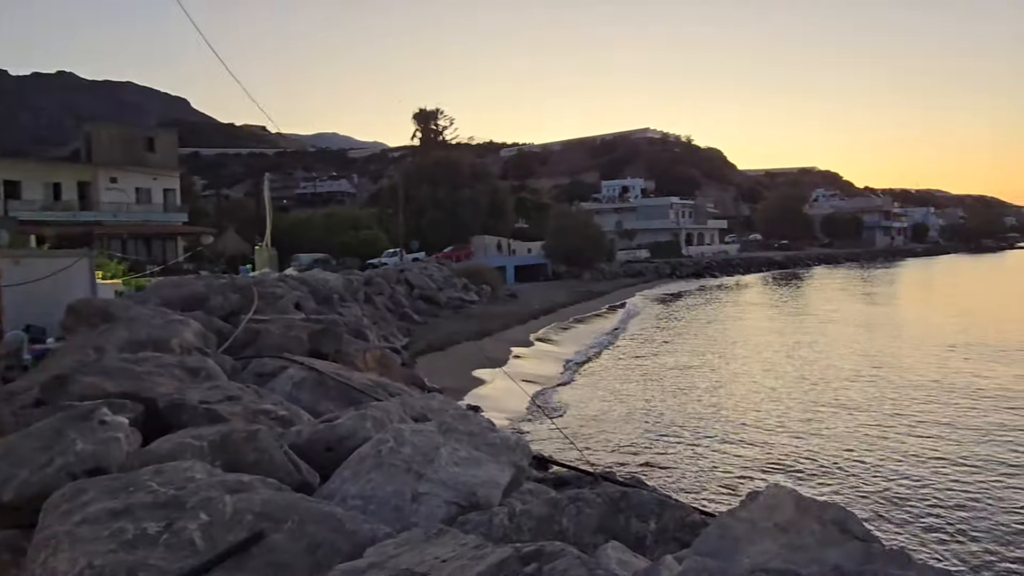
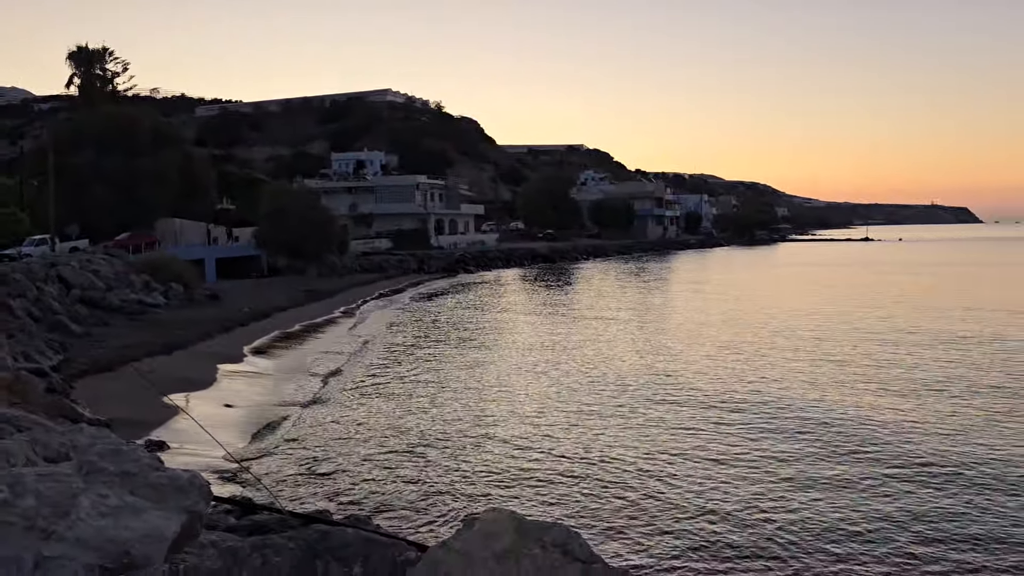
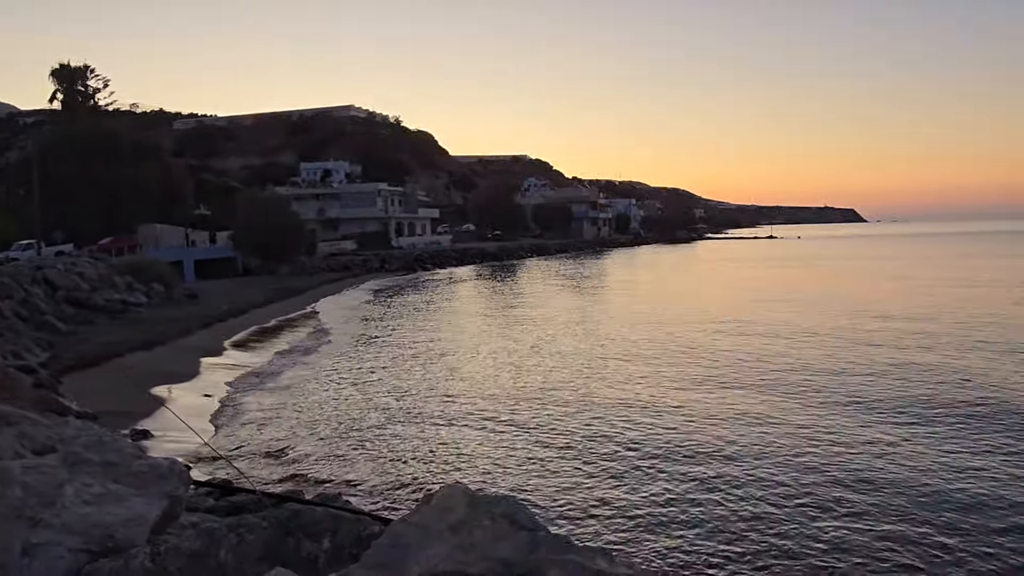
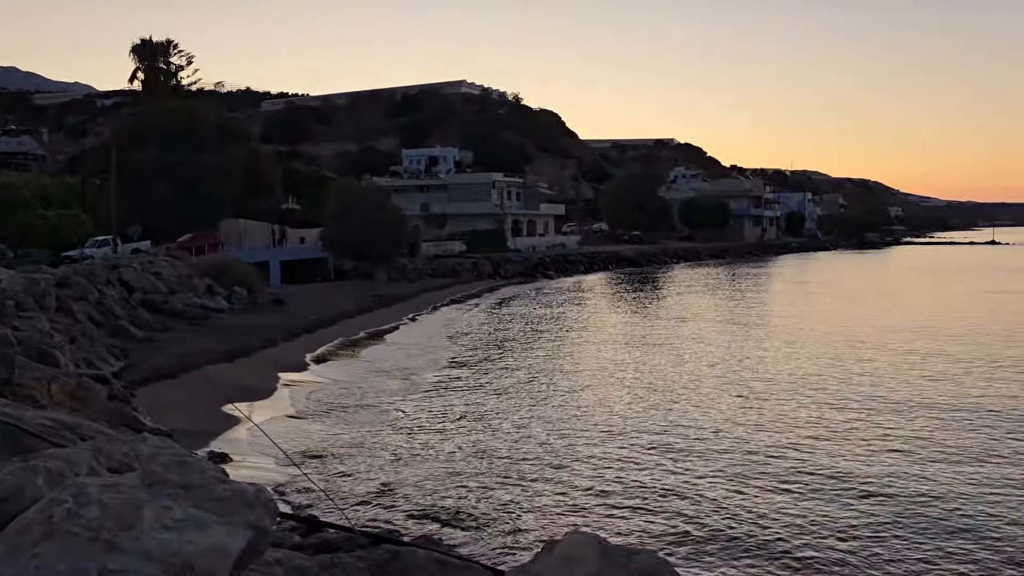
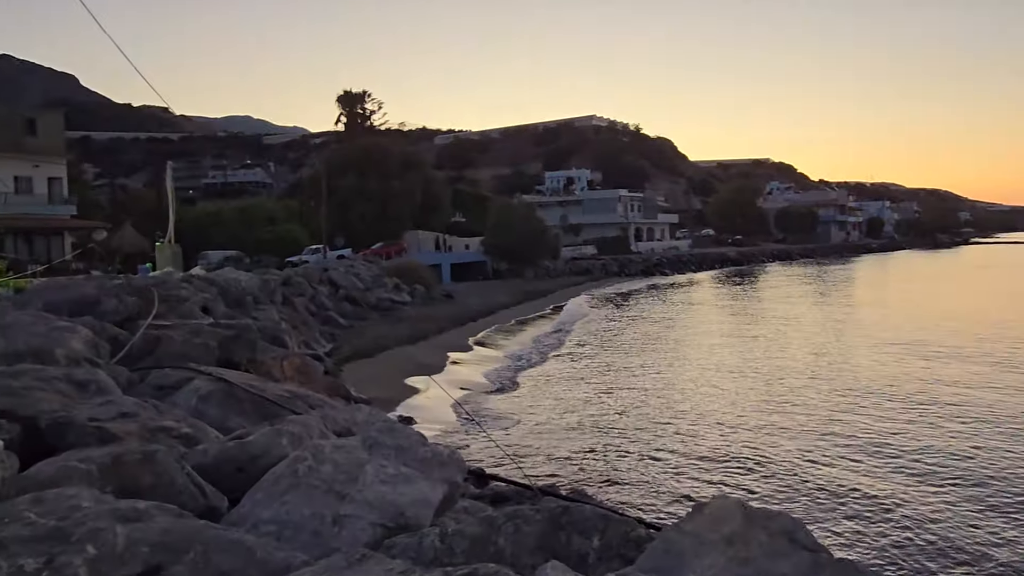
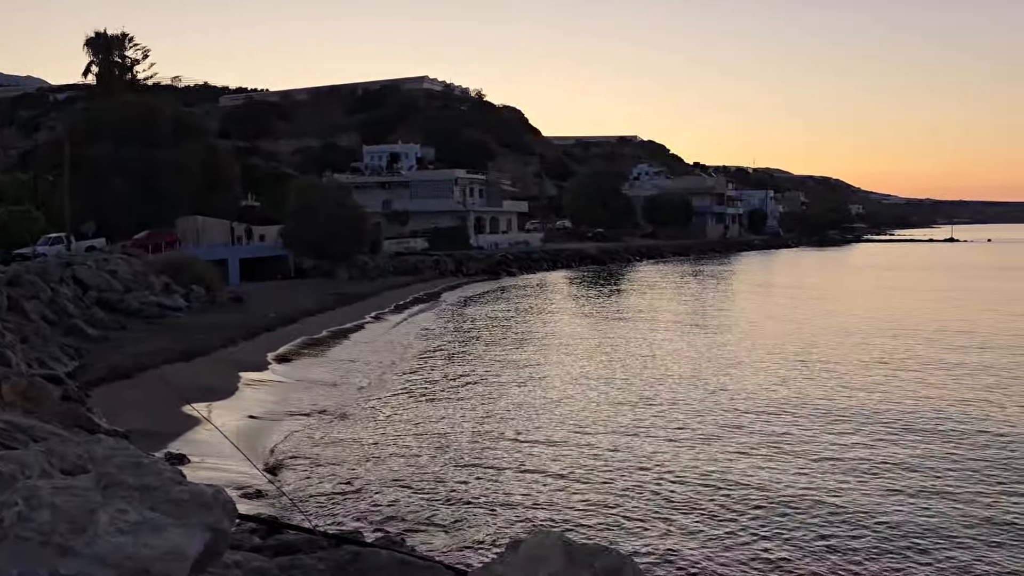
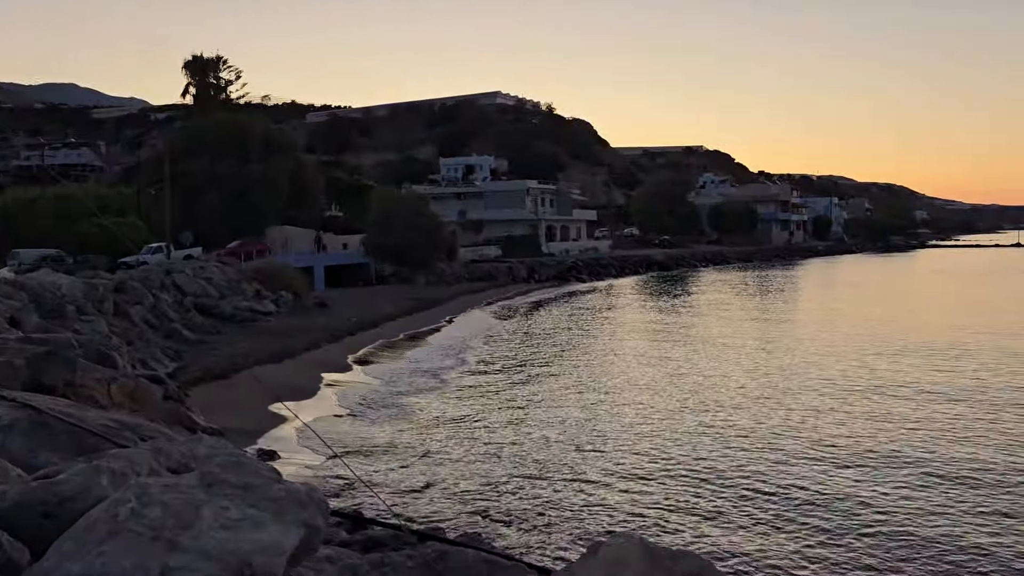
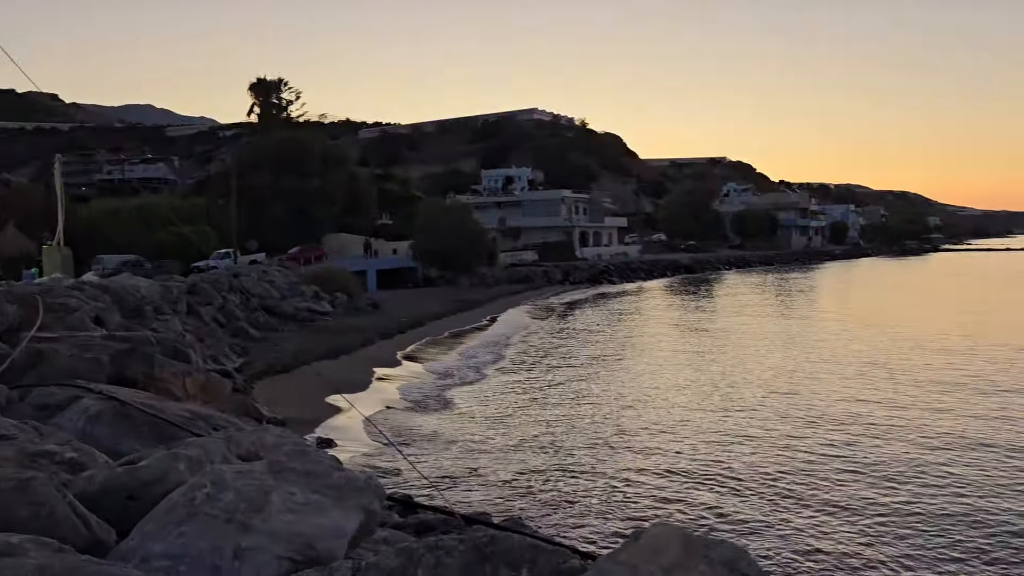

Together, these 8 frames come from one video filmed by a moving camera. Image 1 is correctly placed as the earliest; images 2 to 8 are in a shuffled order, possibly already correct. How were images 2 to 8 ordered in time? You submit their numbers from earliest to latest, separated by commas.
5, 8, 7, 4, 6, 2, 3
